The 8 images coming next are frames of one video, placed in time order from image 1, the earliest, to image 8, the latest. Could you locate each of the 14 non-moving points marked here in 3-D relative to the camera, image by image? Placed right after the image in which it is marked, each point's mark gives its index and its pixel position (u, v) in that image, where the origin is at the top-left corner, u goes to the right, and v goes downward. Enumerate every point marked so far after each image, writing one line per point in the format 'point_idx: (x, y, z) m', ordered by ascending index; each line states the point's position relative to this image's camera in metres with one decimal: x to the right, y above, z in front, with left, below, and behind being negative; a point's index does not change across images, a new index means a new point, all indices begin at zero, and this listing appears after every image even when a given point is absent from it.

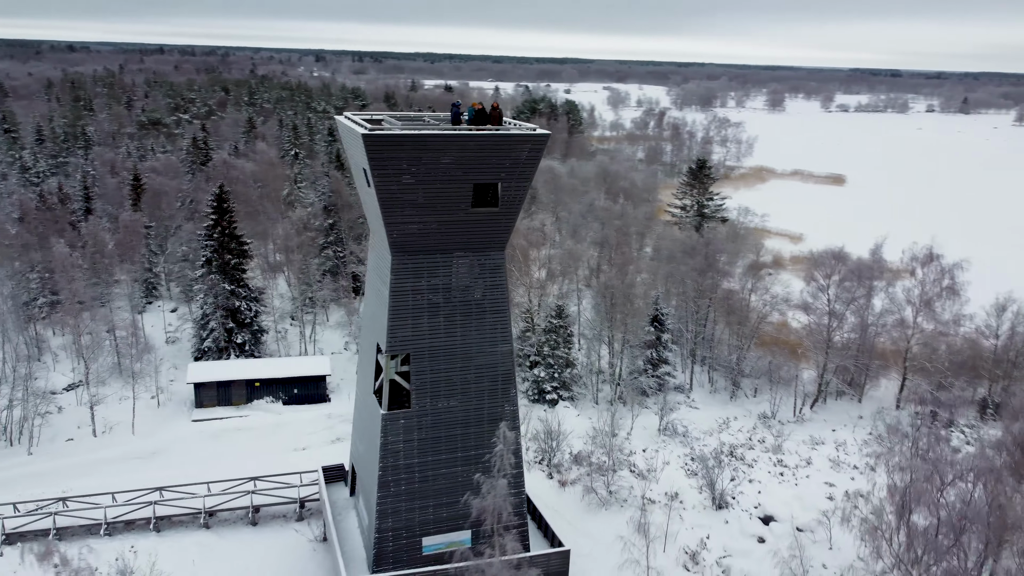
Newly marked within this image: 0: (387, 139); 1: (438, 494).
0: (-2.1, +2.5, +13.3) m
1: (-1.5, -4.0, +15.7) m
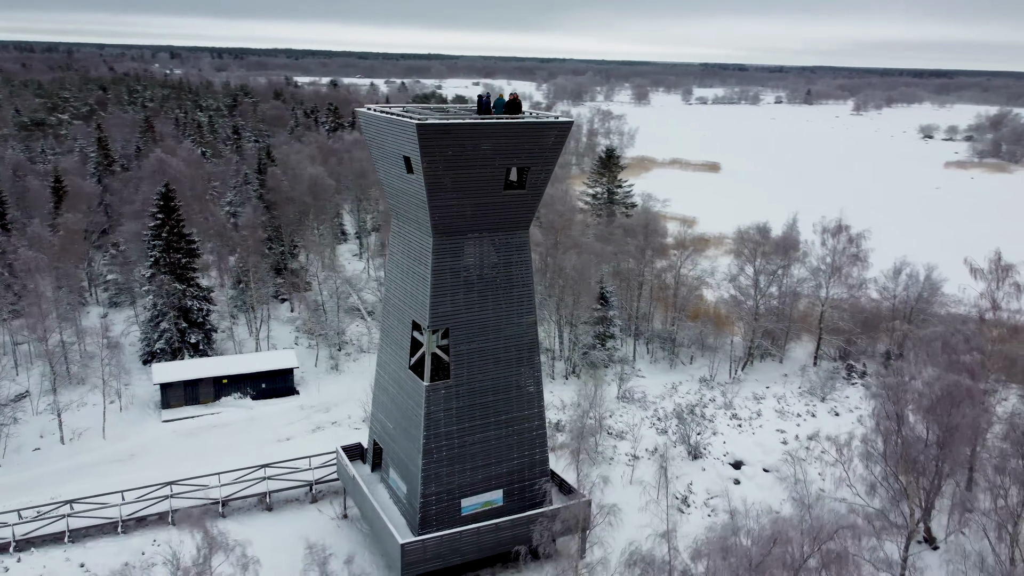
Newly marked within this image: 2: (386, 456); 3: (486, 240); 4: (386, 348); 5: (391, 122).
0: (-1.3, +2.9, +14.4) m
1: (-0.8, -3.6, +17.0) m
2: (-2.8, -3.8, +18.2) m
3: (-0.5, +1.0, +16.4) m
4: (-2.8, -1.3, +18.0) m
5: (-2.3, +3.1, +15.1) m
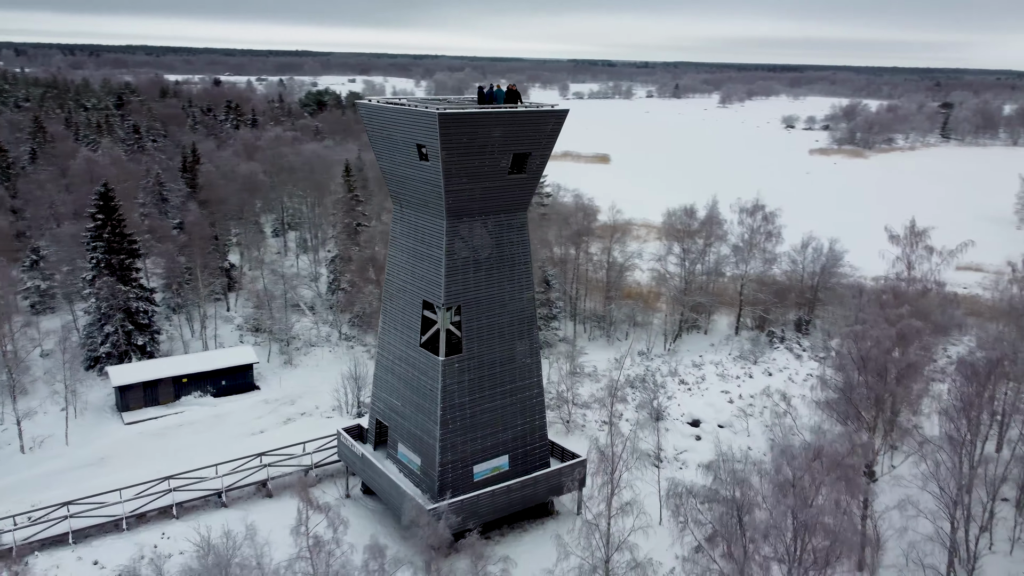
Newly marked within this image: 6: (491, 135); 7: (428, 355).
0: (-1.1, +3.3, +15.5) m
1: (-0.7, -3.1, +18.1) m
2: (-2.8, -3.4, +19.1) m
3: (-0.4, +1.5, +17.6) m
4: (-2.9, -1.0, +18.8) m
5: (-2.1, +3.5, +16.0) m
6: (-0.4, +3.1, +16.3) m
7: (-1.8, -1.4, +17.5) m
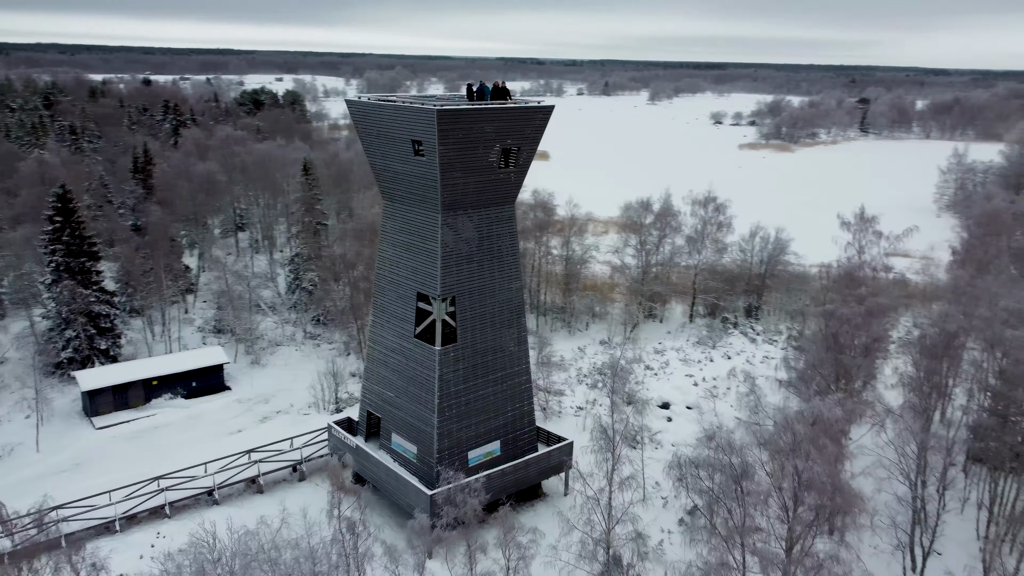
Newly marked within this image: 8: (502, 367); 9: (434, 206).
0: (-1.2, +3.5, +16.0) m
1: (-0.8, -2.9, +18.7) m
2: (-3.1, -3.3, +19.5) m
3: (-0.7, +1.7, +18.2) m
4: (-3.2, -0.8, +19.2) m
5: (-2.2, +3.7, +16.5) m
6: (-0.6, +3.3, +16.9) m
7: (-2.0, -1.3, +17.9) m
8: (-0.2, -1.9, +19.1) m
9: (-1.7, +1.8, +17.3) m
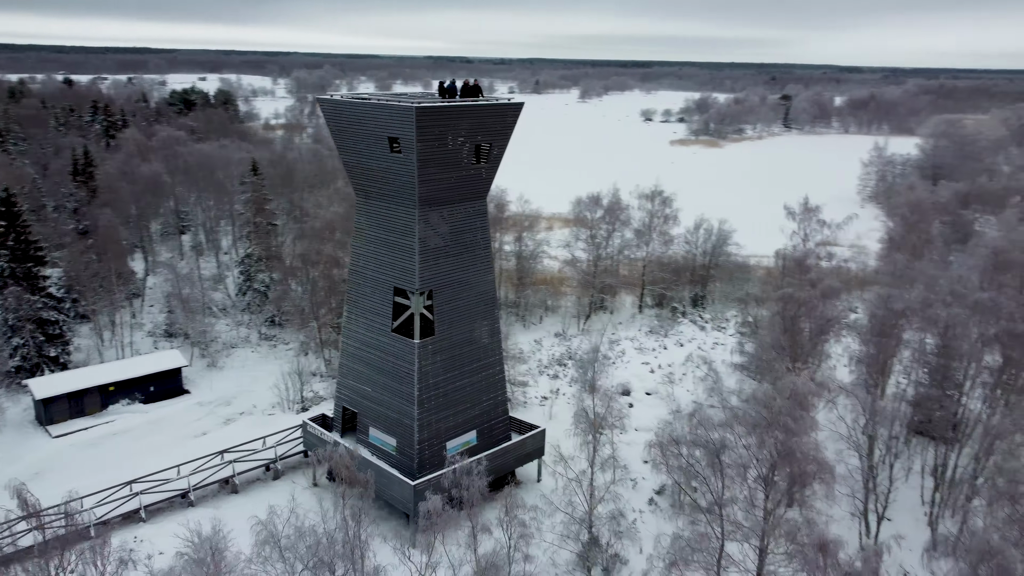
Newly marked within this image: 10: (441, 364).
0: (-1.7, +3.7, +16.4) m
1: (-1.4, -2.7, +19.1) m
2: (-3.7, -3.2, +19.7) m
3: (-1.3, +1.8, +18.6) m
4: (-3.8, -0.7, +19.4) m
5: (-2.8, +3.8, +16.7) m
6: (-1.2, +3.5, +17.3) m
7: (-2.5, -1.2, +18.3) m
8: (-0.9, -1.7, +19.6) m
9: (-2.2, +1.9, +17.6) m
10: (-1.6, -1.8, +18.7) m
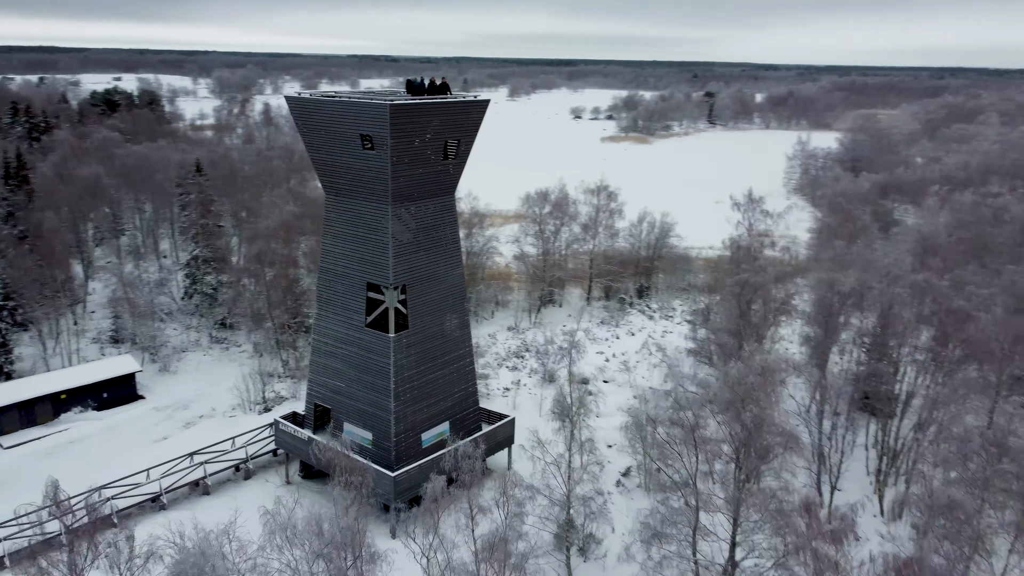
0: (-2.2, +3.8, +16.7) m
1: (-2.0, -2.6, +19.5) m
2: (-4.3, -3.1, +19.8) m
3: (-2.0, +2.0, +18.9) m
4: (-4.5, -0.7, +19.6) m
5: (-3.4, +3.9, +17.0) m
6: (-1.8, +3.6, +17.7) m
7: (-3.1, -1.0, +18.5) m
8: (-1.6, -1.5, +20.0) m
9: (-2.9, +2.0, +17.9) m
10: (-2.3, -1.6, +19.0) m
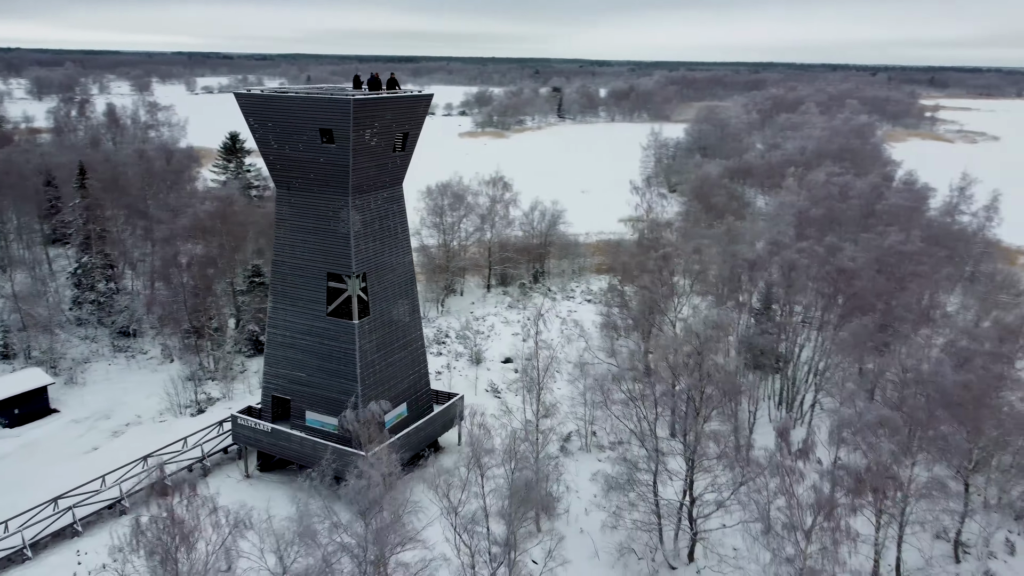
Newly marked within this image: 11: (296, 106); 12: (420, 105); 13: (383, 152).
0: (-3.2, +4.1, +17.5) m
1: (-3.1, -2.3, +20.4) m
2: (-5.4, -2.9, +20.3) m
3: (-3.3, +2.3, +19.8) m
4: (-5.7, -0.5, +19.9) m
5: (-4.4, +4.1, +17.6) m
6: (-2.9, +3.9, +18.5) m
7: (-4.1, -0.8, +19.2) m
8: (-2.8, -1.2, +20.9) m
9: (-3.9, +2.3, +18.6) m
10: (-3.3, -1.3, +19.8) m
11: (-4.8, +4.1, +18.0) m
12: (-2.3, +4.5, +19.7) m
13: (-3.1, +3.3, +19.2) m
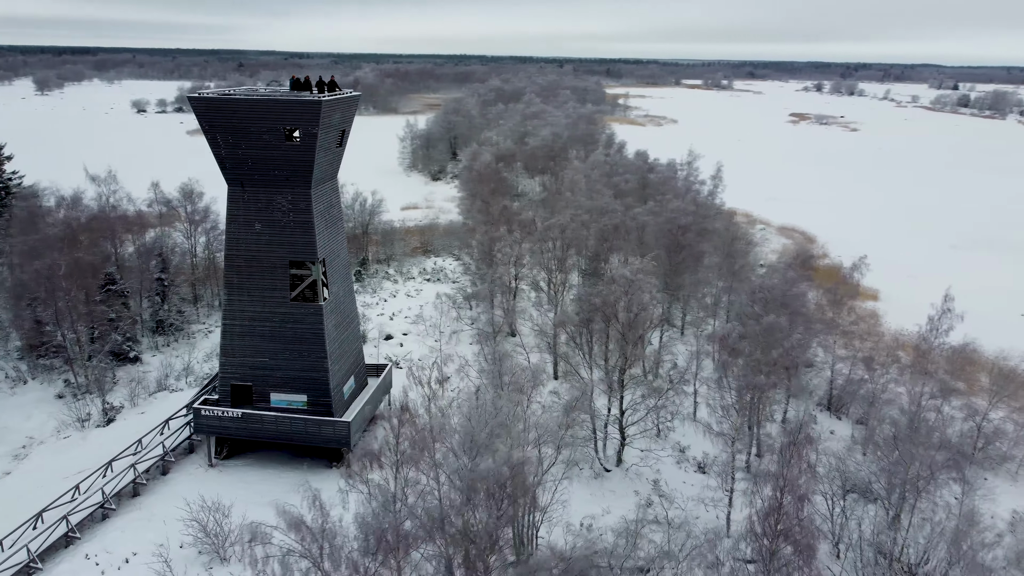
0: (-4.4, +4.5, +19.5) m
1: (-4.7, -1.8, +22.4) m
2: (-6.8, -2.7, +21.5) m
3: (-5.1, +2.7, +21.6) m
4: (-7.1, -0.3, +21.1) m
5: (-5.5, +4.4, +19.2) m
6: (-4.5, +4.4, +20.6) m
7: (-5.3, -0.4, +20.9) m
8: (-4.7, -0.7, +22.9) m
9: (-5.3, +2.6, +20.3) m
10: (-4.8, -0.9, +21.8) m
11: (-6.1, +4.3, +19.4) m
12: (-4.3, +5.0, +21.9) m
13: (-4.8, +3.7, +21.2) m
